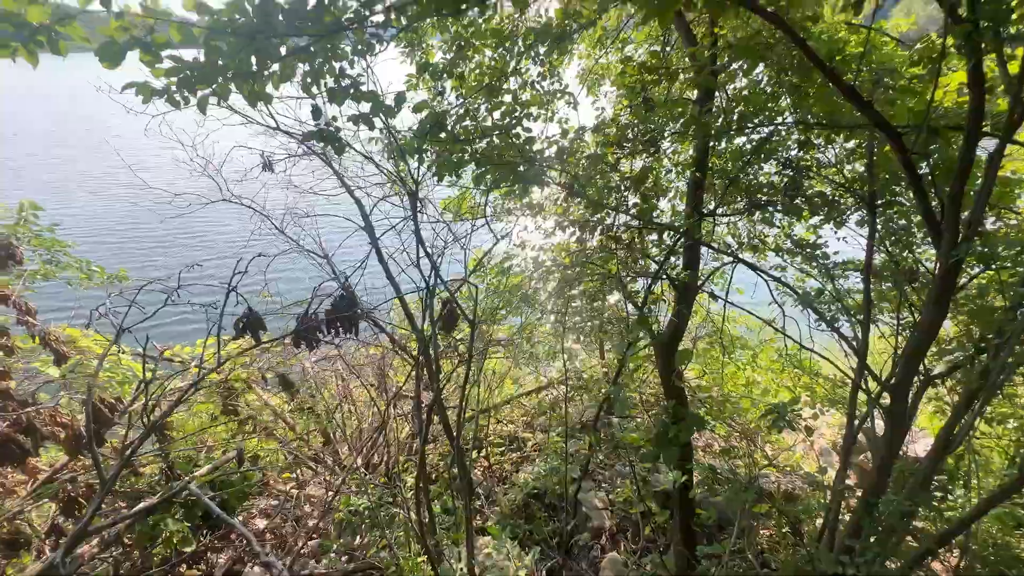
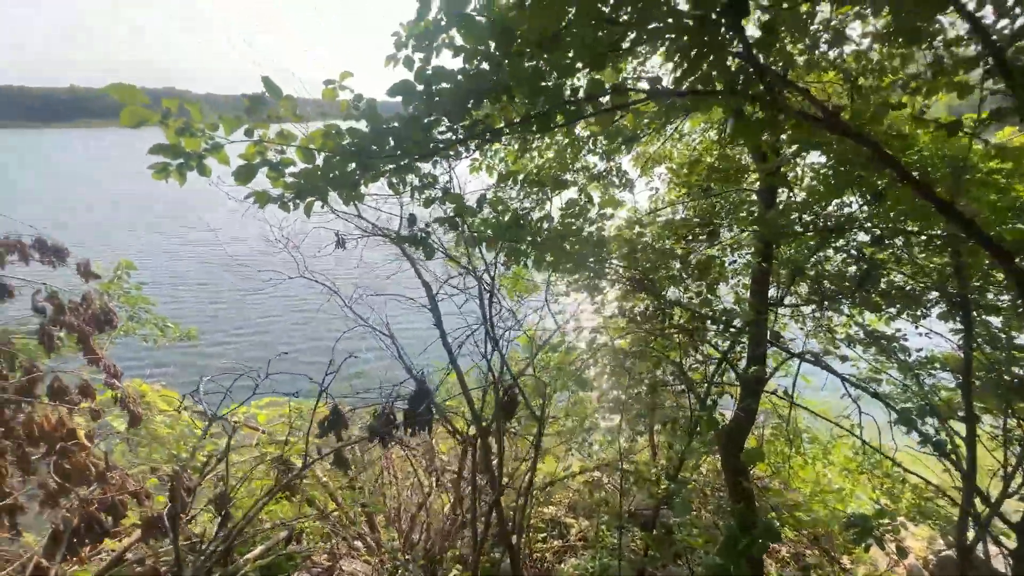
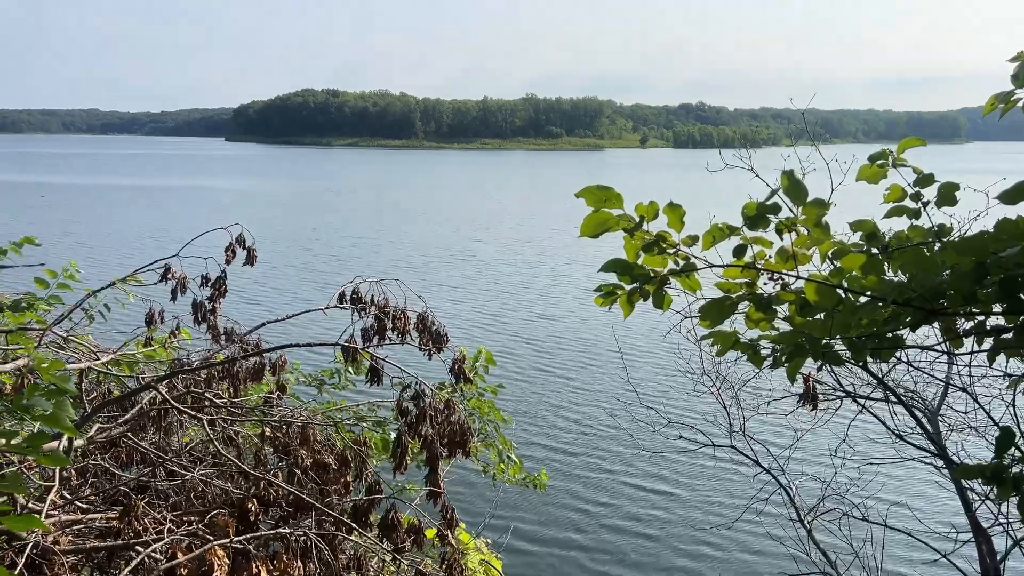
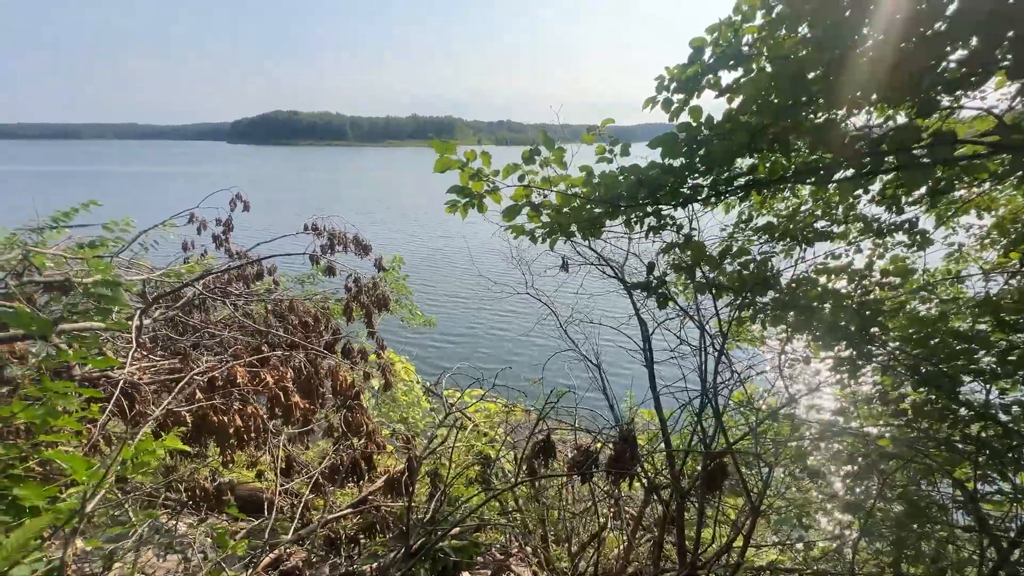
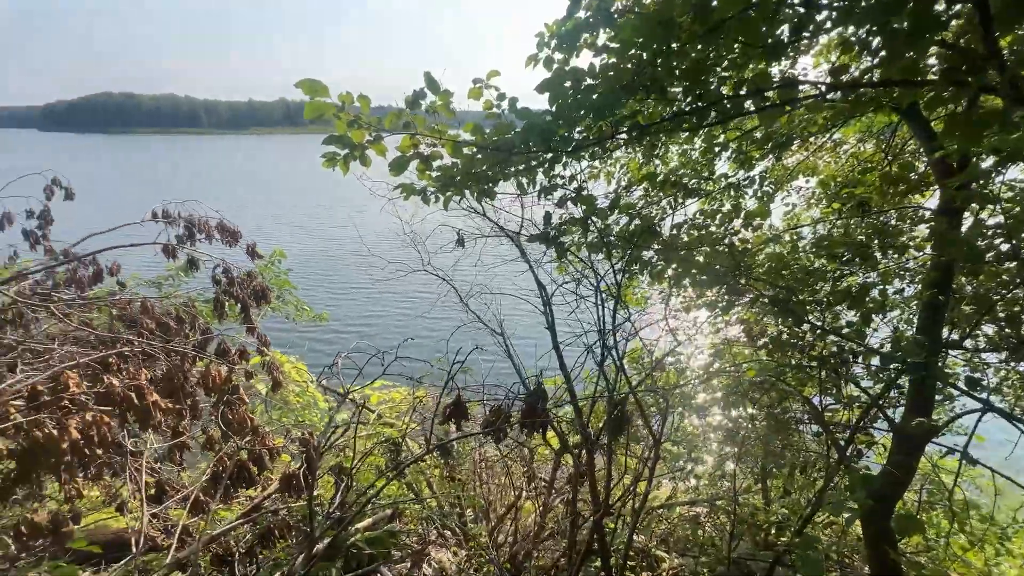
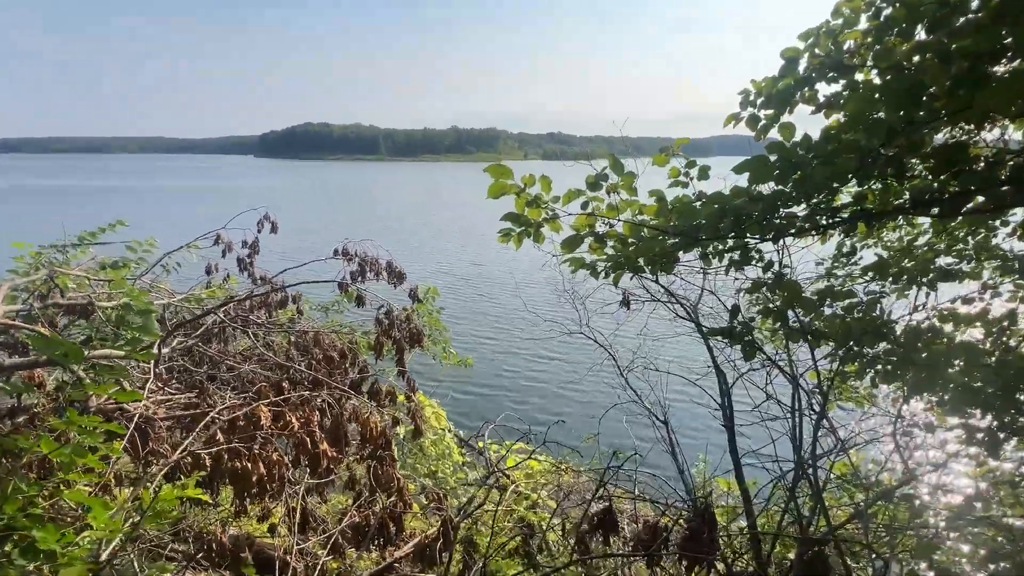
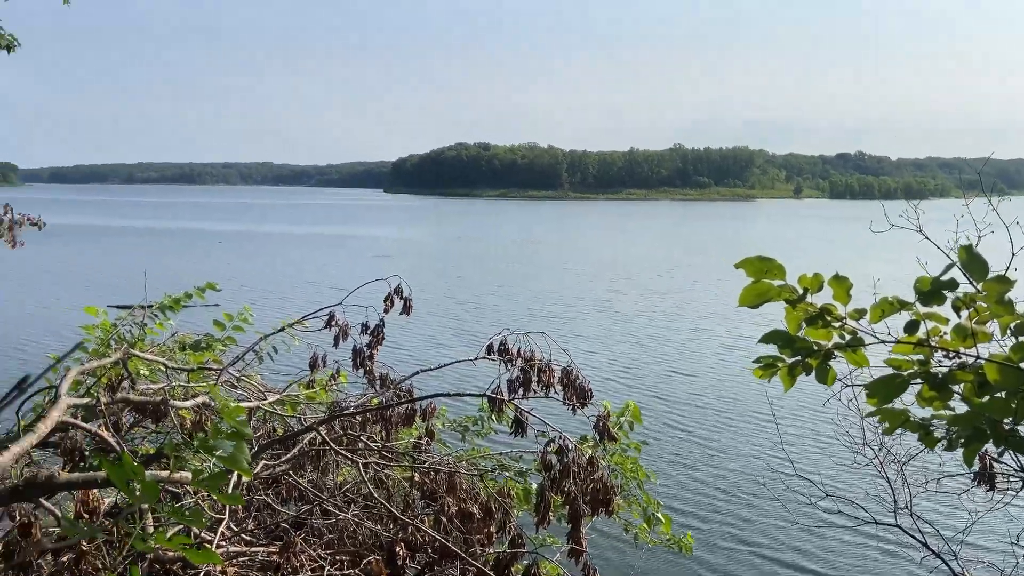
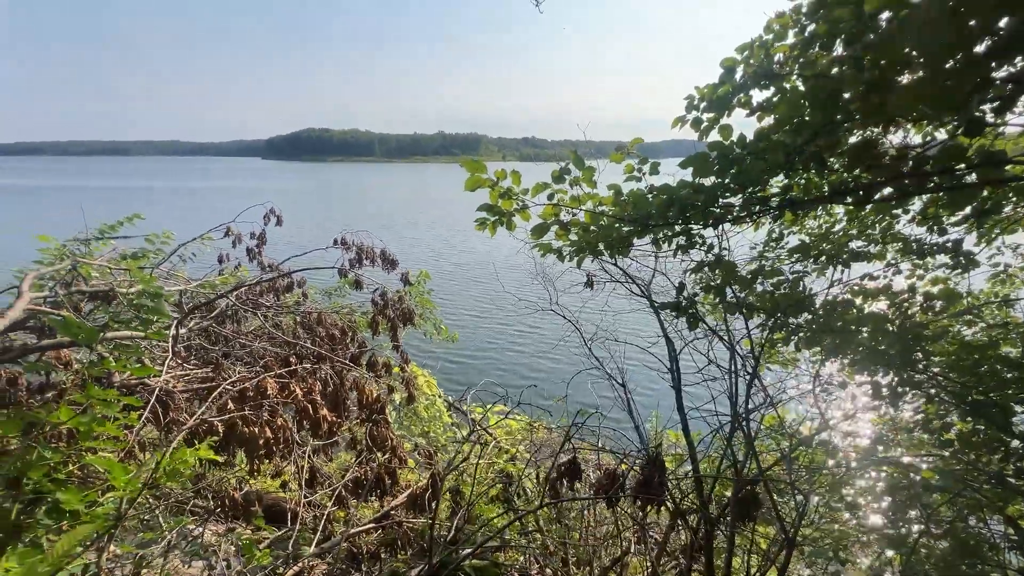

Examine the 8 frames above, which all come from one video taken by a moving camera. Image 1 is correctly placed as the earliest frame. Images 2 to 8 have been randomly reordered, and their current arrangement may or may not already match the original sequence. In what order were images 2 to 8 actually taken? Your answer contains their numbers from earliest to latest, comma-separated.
2, 5, 4, 8, 6, 3, 7
